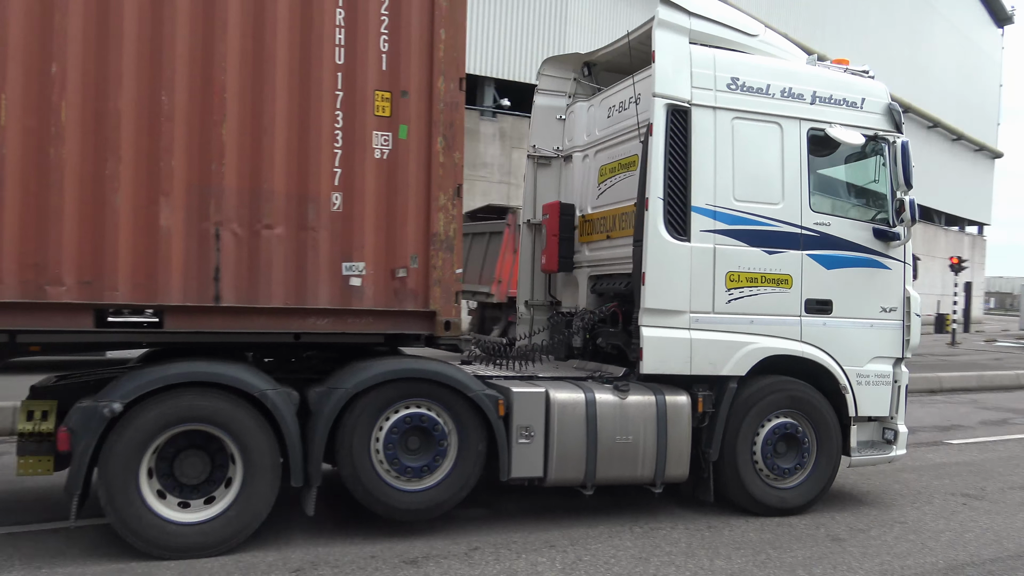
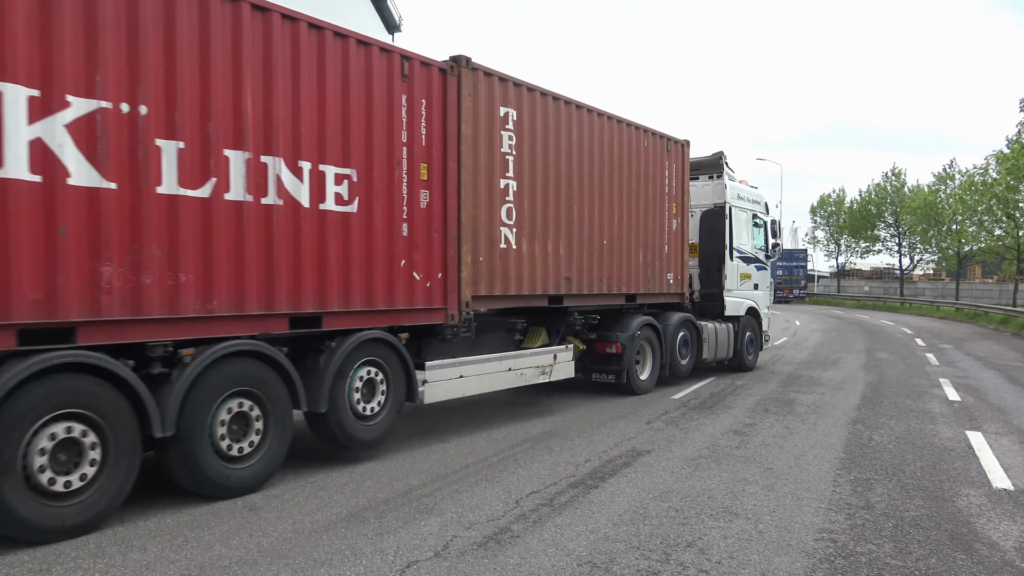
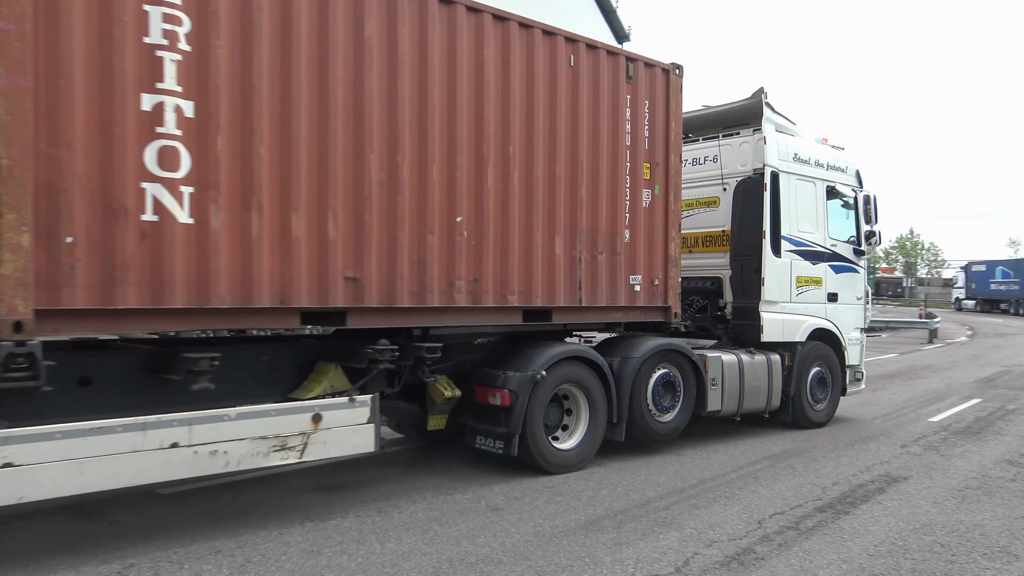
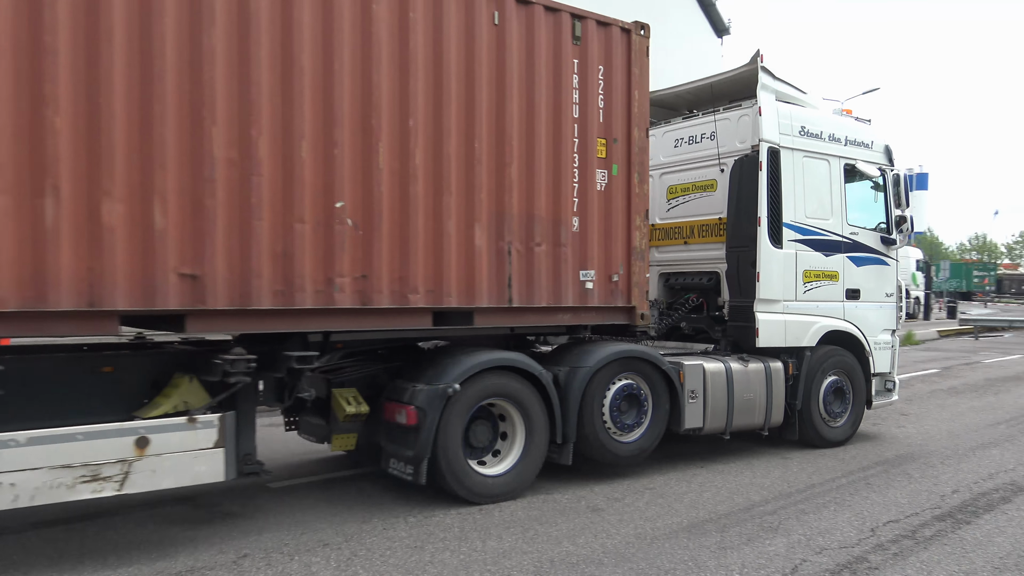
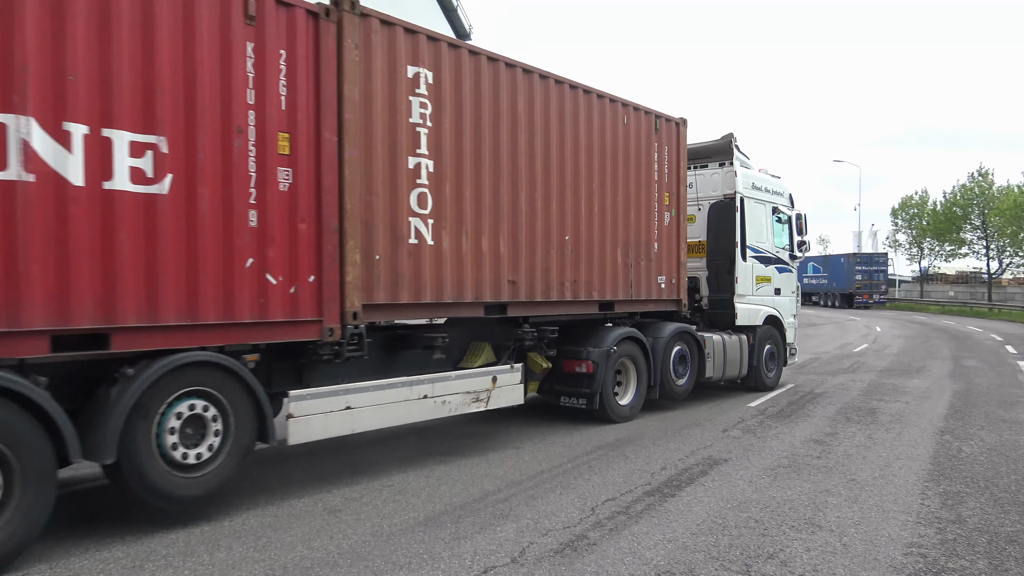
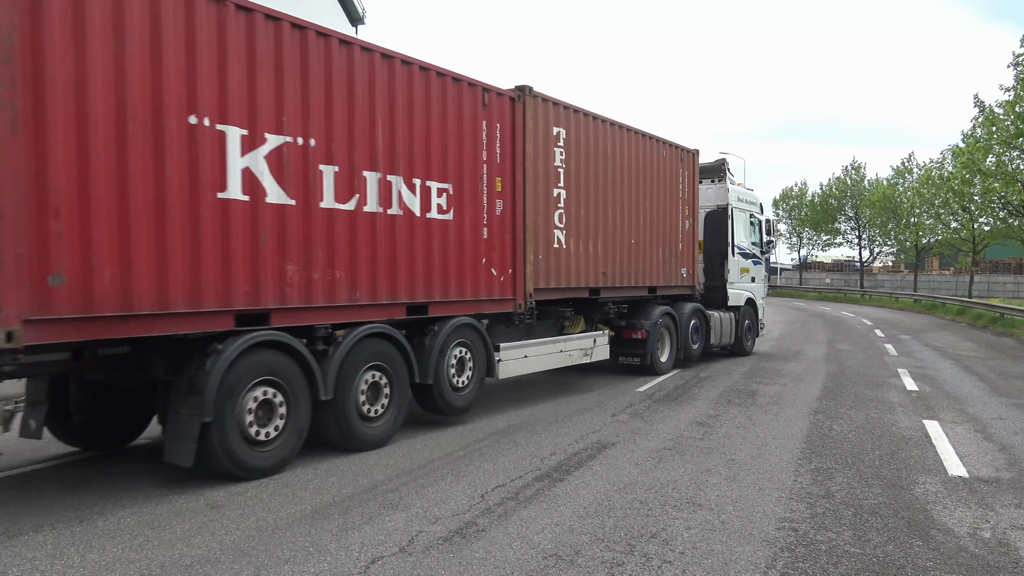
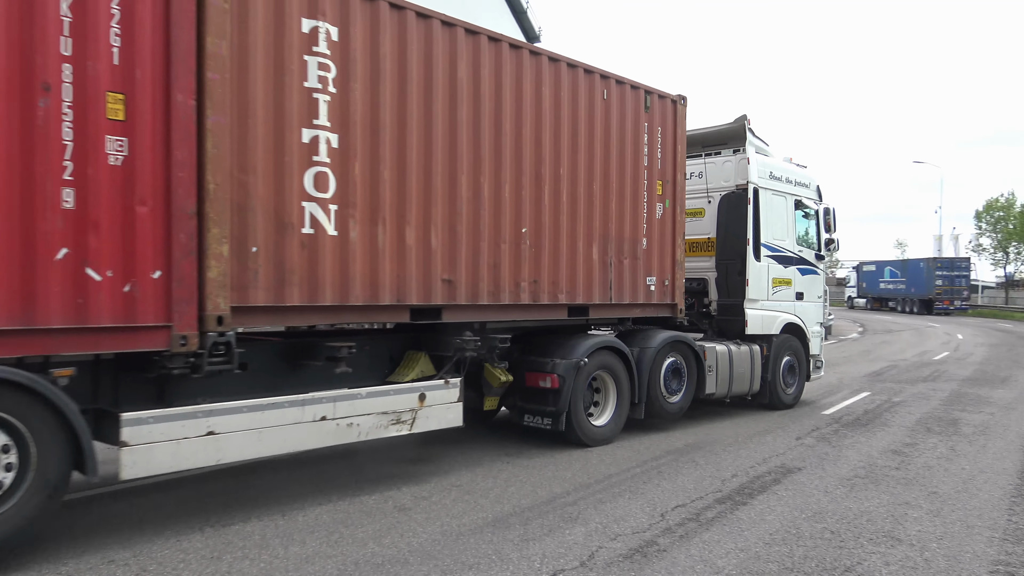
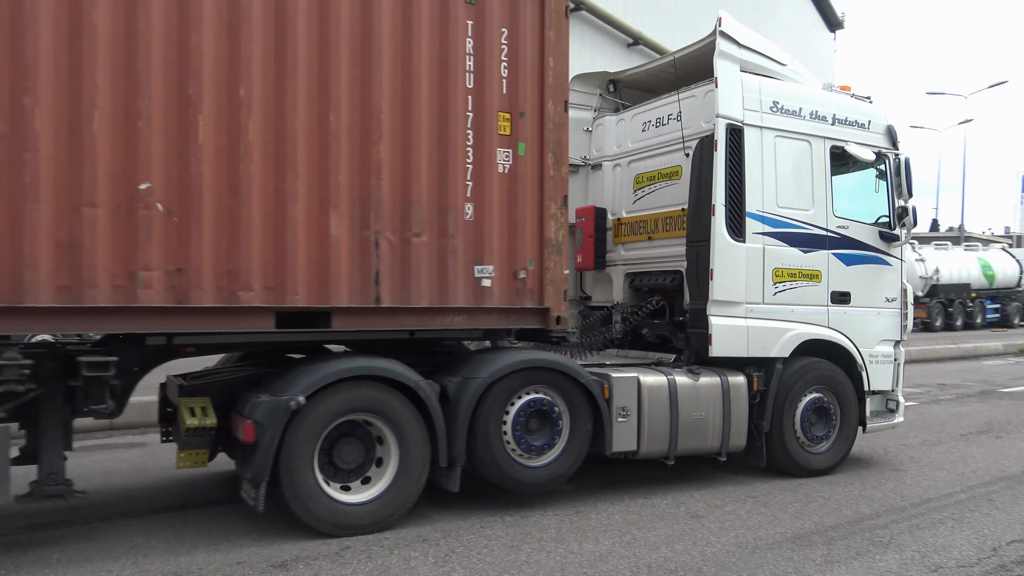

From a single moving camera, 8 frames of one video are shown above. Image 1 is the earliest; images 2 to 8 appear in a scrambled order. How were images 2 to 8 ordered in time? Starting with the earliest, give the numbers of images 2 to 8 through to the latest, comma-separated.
8, 4, 3, 7, 5, 2, 6
